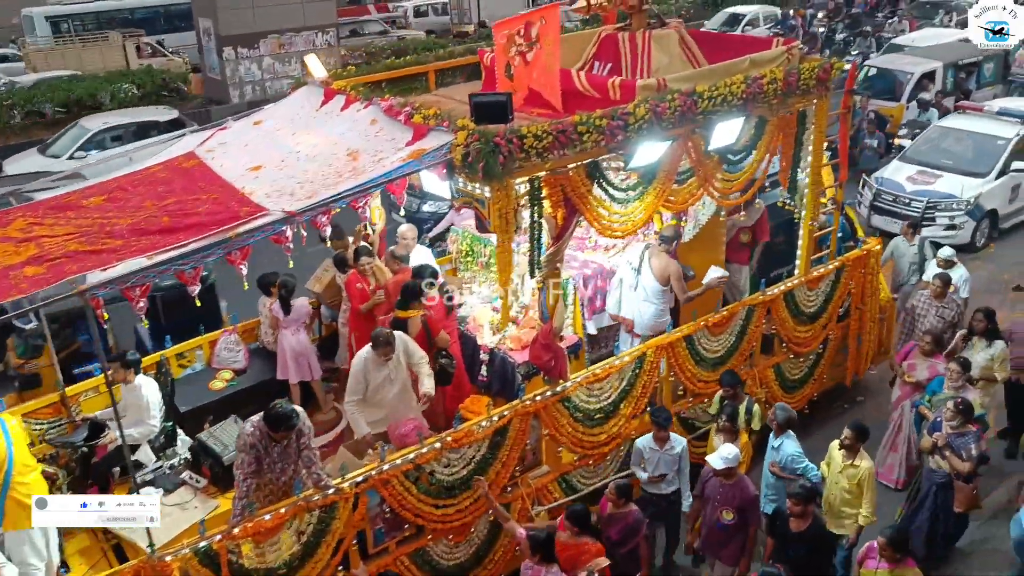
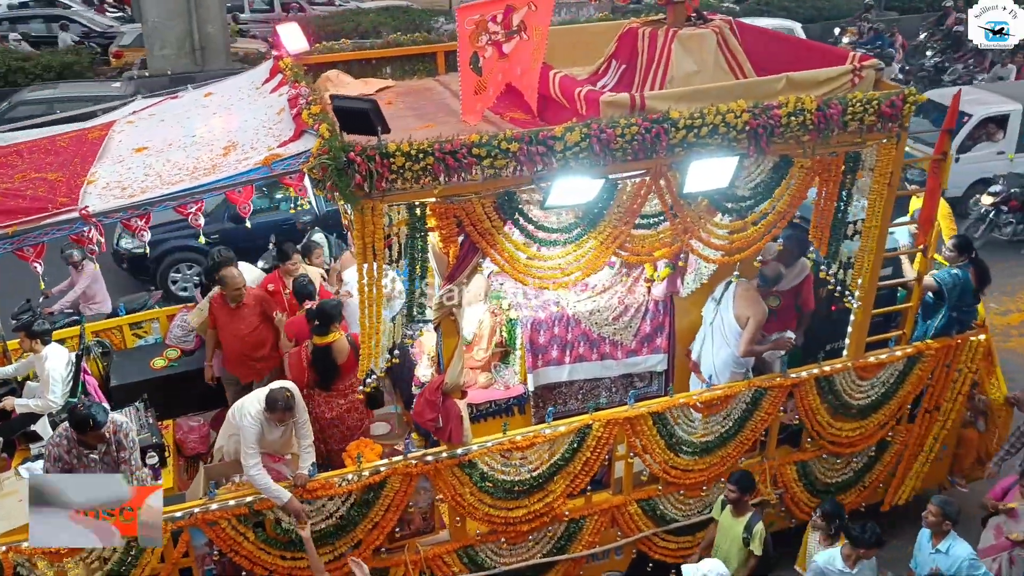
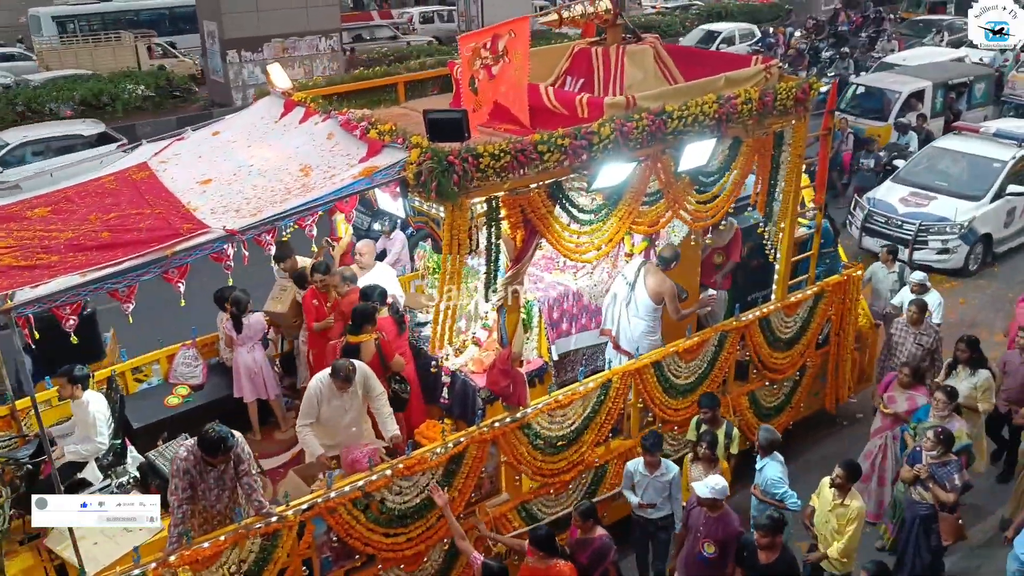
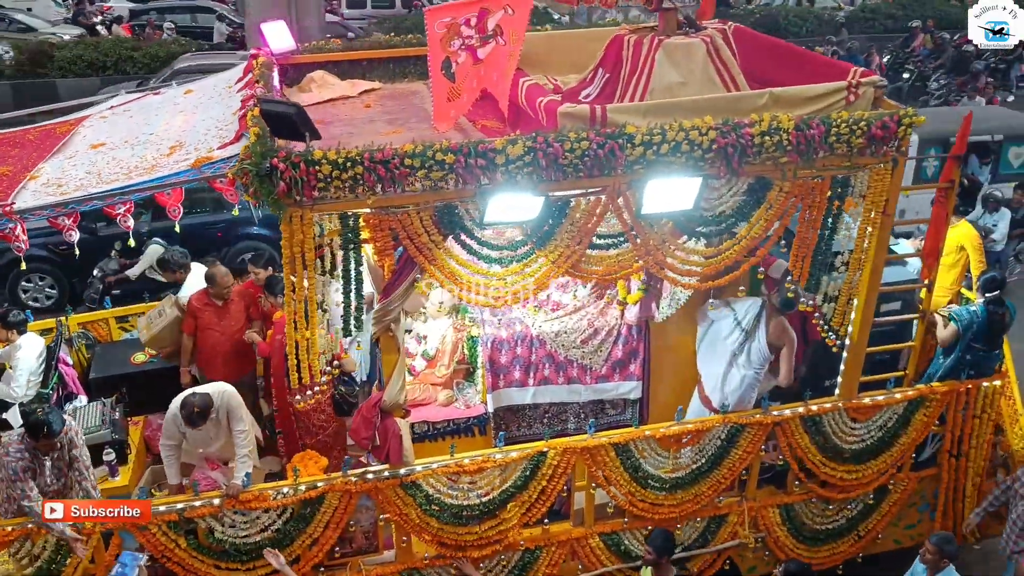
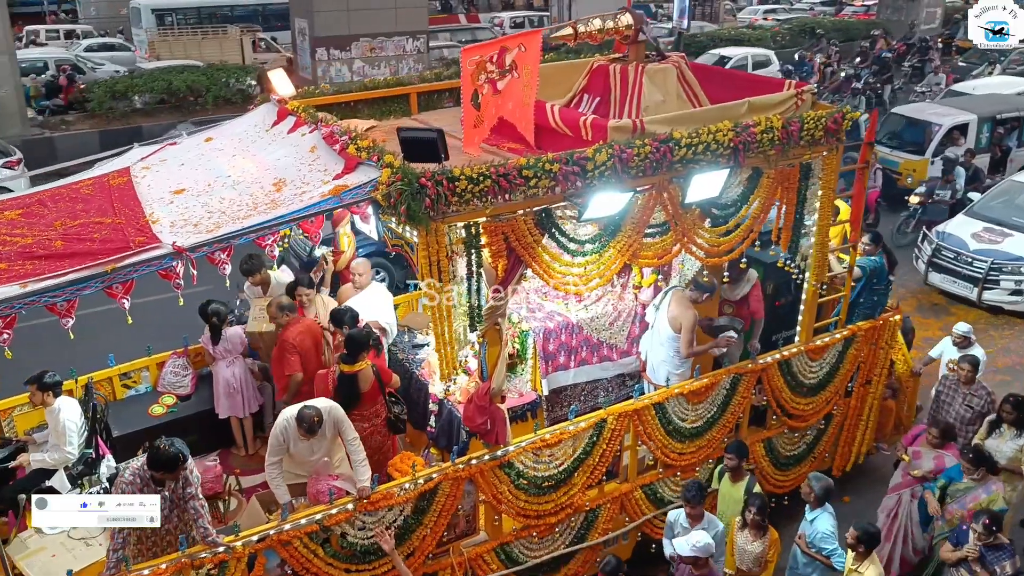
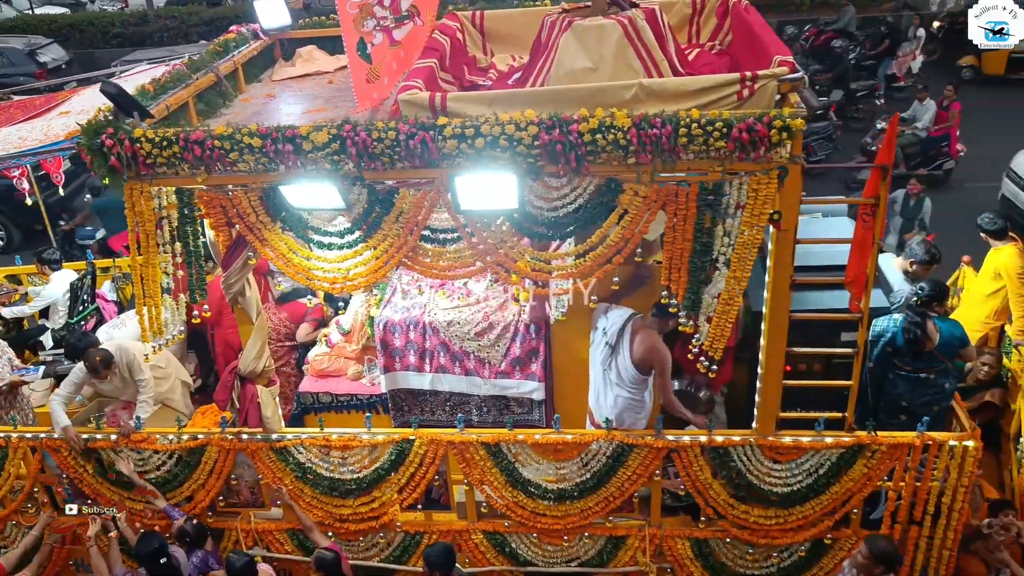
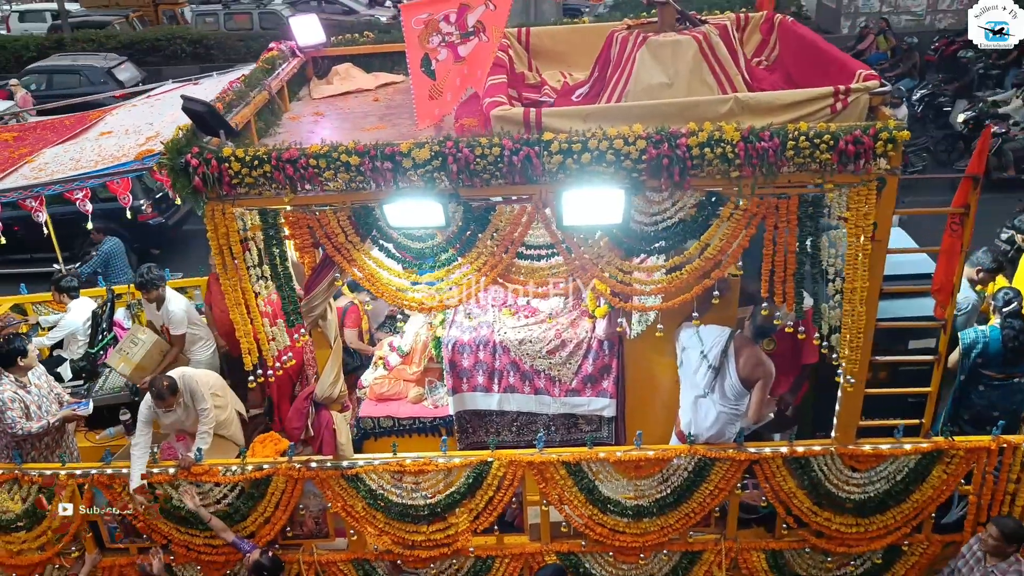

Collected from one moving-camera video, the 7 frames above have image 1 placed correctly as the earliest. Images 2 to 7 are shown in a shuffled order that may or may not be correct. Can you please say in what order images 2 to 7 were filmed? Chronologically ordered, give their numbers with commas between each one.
3, 5, 2, 4, 7, 6
